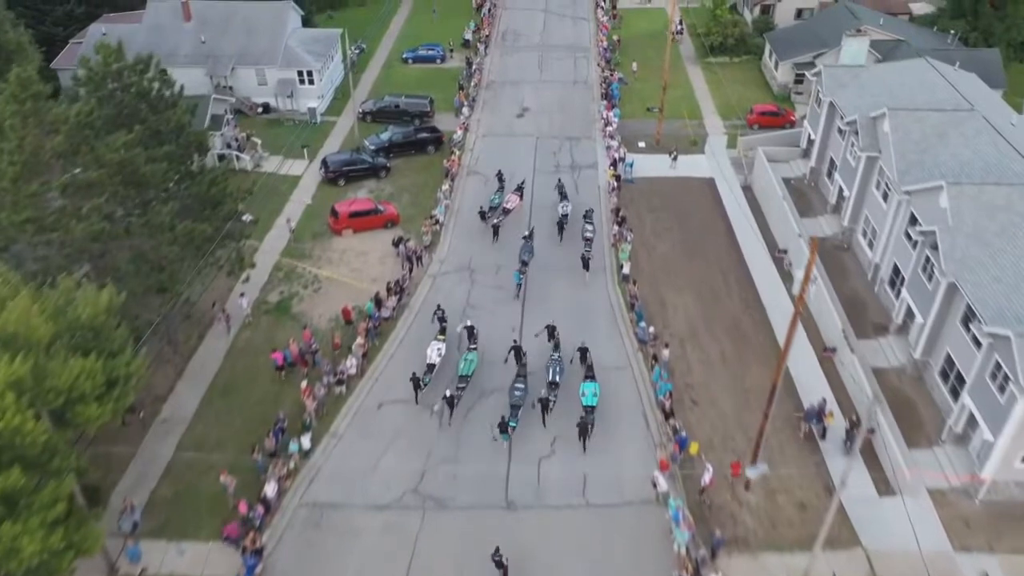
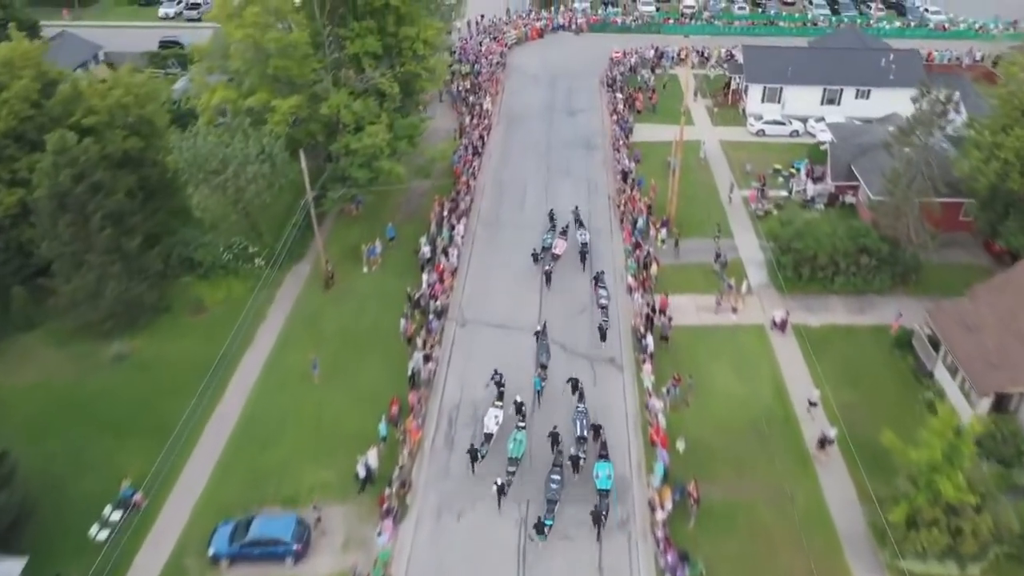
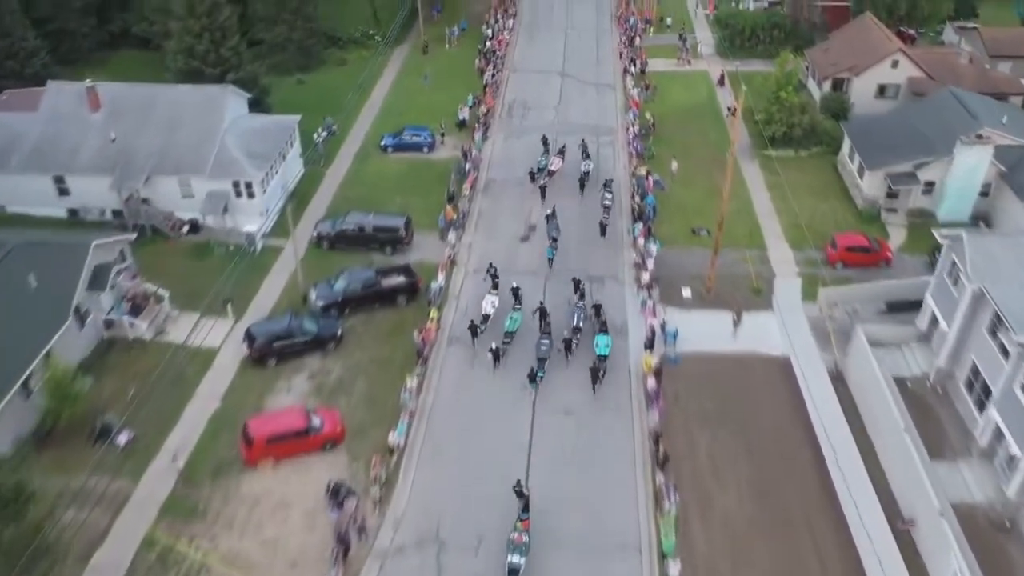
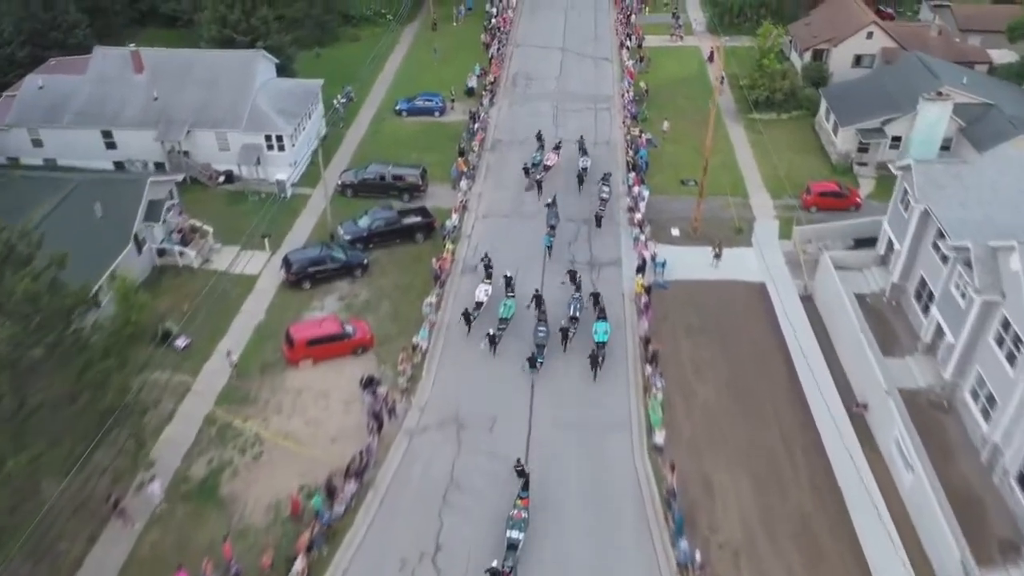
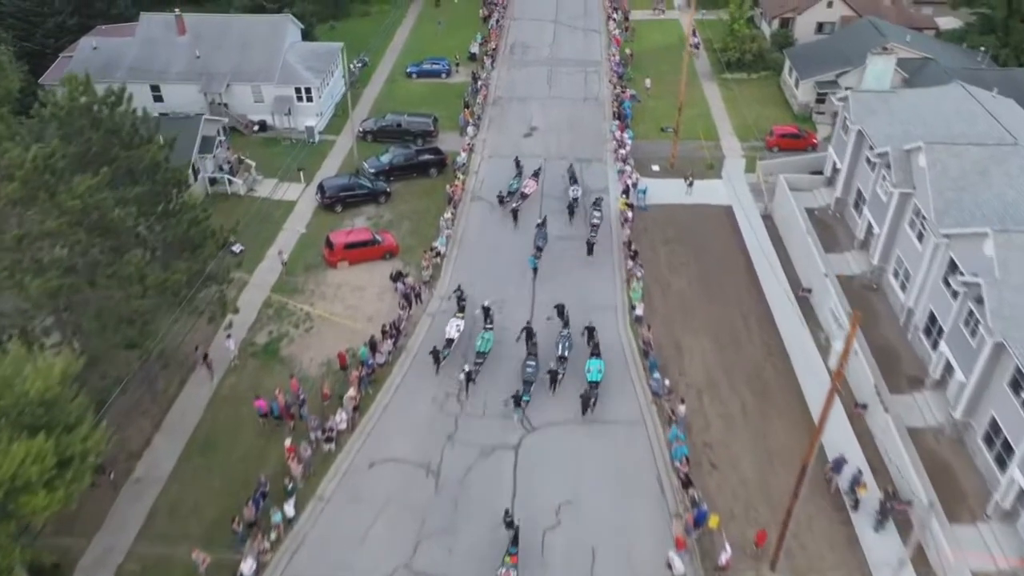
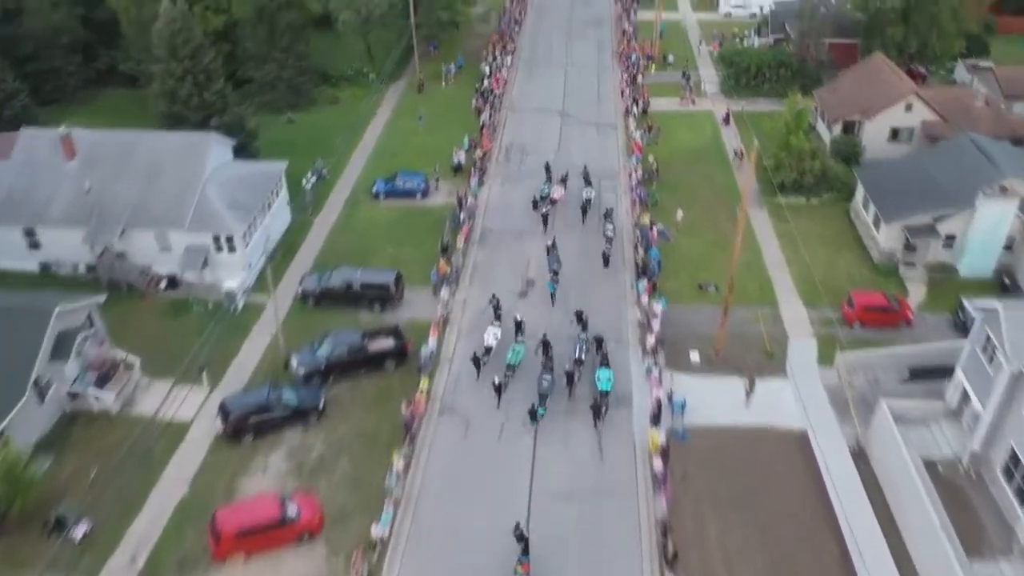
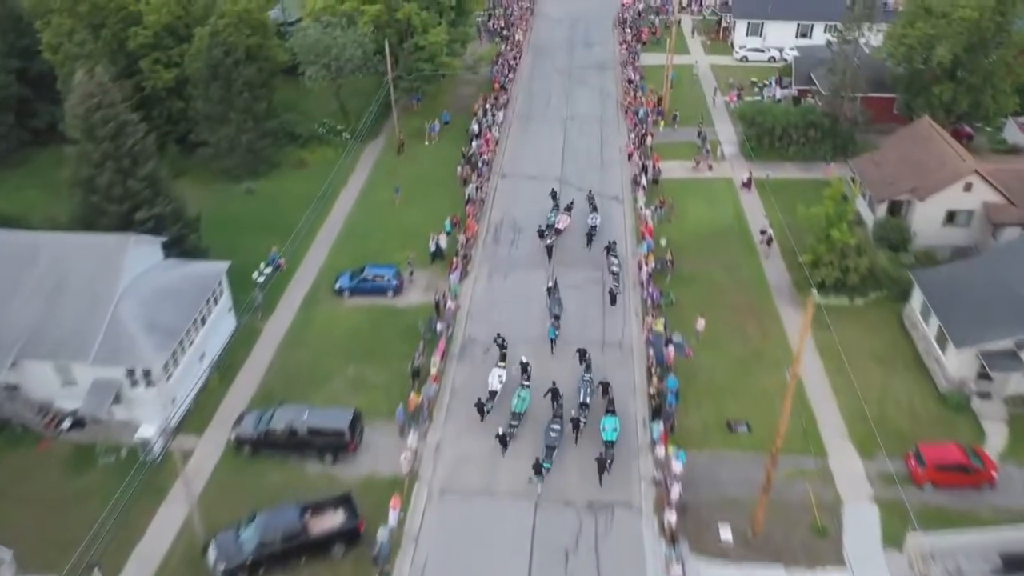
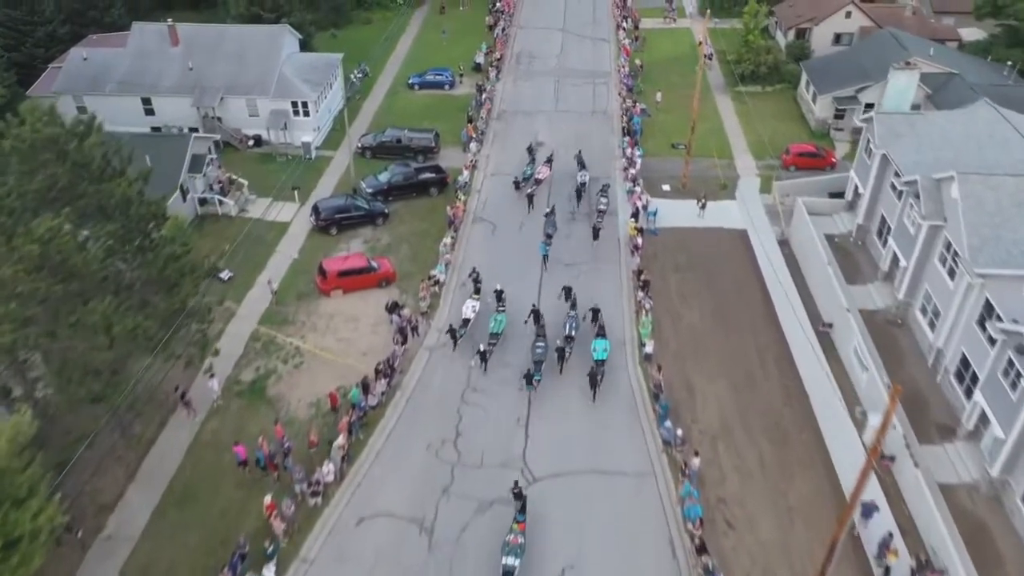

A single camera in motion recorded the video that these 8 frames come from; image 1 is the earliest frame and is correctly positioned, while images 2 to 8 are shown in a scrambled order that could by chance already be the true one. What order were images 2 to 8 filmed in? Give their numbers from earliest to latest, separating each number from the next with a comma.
5, 8, 4, 3, 6, 7, 2
